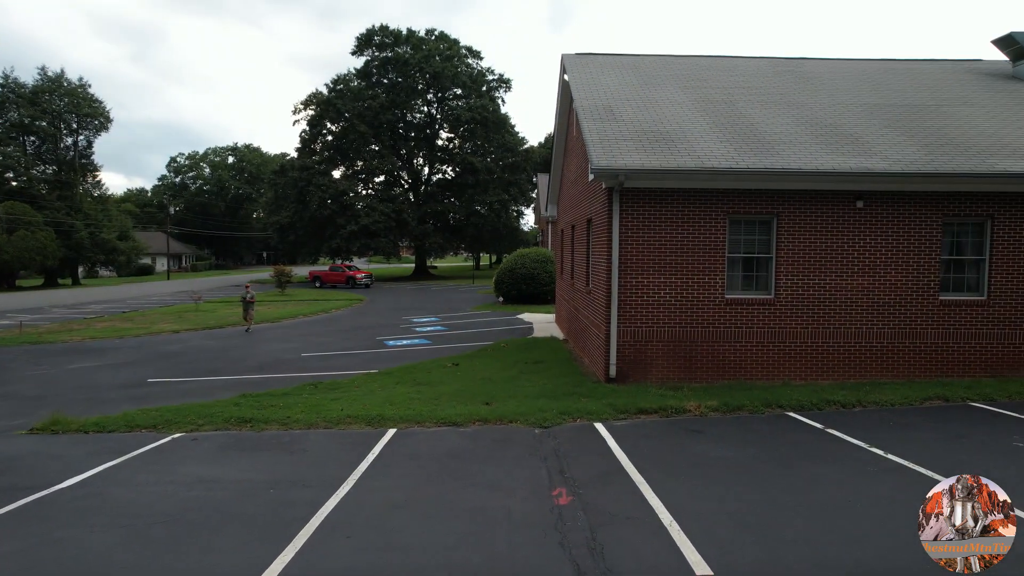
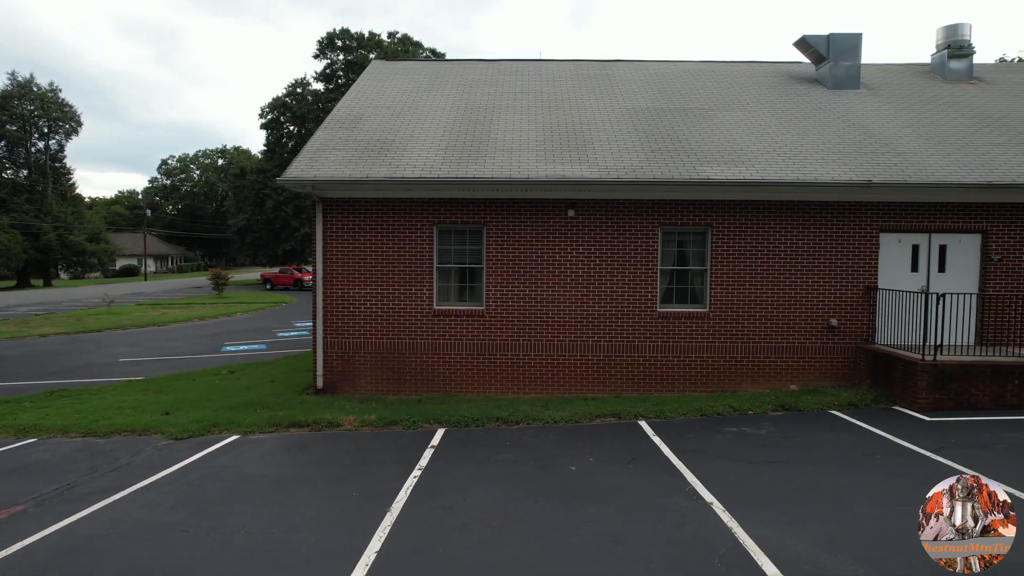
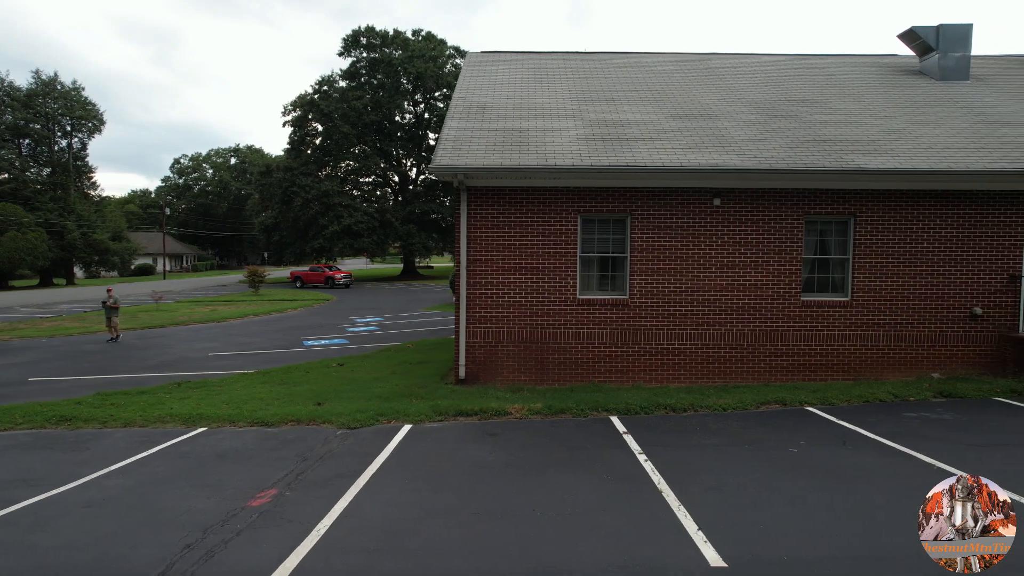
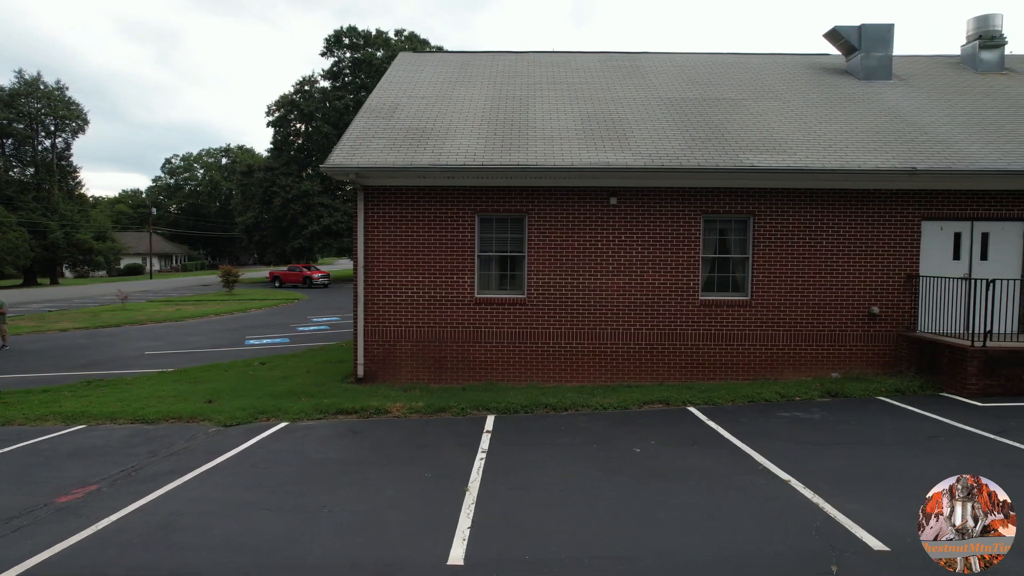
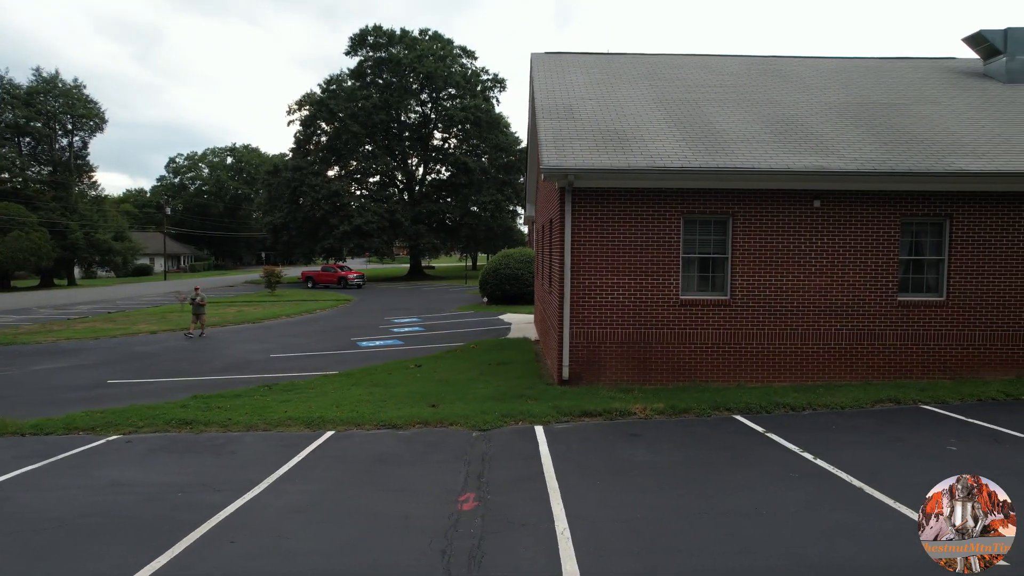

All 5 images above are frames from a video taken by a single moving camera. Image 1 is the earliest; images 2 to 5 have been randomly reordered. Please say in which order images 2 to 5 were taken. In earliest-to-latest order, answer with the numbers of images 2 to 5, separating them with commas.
5, 3, 4, 2
